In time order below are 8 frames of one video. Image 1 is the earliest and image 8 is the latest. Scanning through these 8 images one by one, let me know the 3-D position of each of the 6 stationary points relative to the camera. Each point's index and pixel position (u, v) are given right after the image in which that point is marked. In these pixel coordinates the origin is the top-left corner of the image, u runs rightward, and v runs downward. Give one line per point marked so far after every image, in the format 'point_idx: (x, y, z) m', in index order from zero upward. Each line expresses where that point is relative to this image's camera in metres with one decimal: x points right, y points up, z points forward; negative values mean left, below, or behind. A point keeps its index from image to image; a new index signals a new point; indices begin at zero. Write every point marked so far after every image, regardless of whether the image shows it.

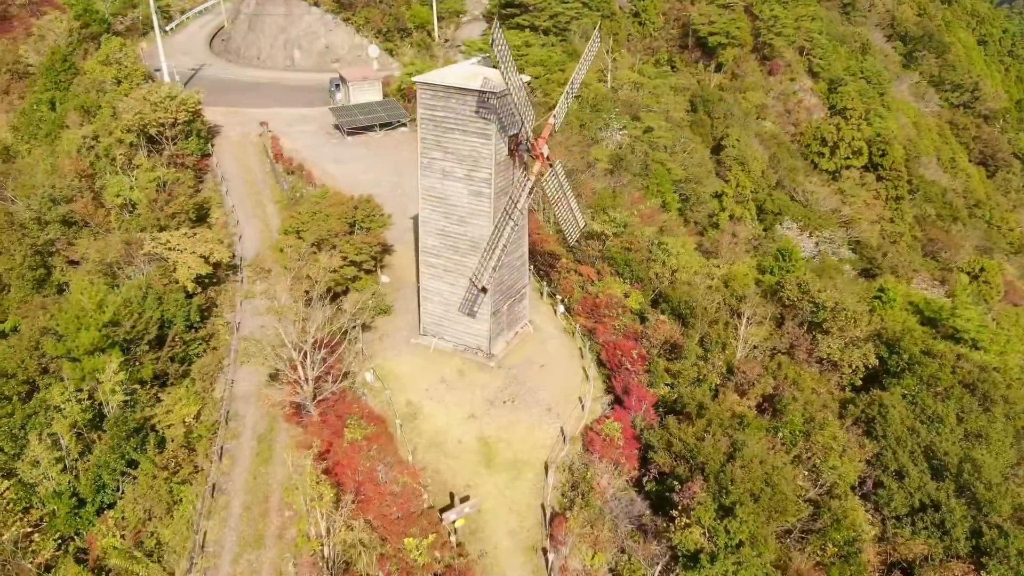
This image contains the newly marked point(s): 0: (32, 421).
0: (-11.1, -3.1, +18.1) m
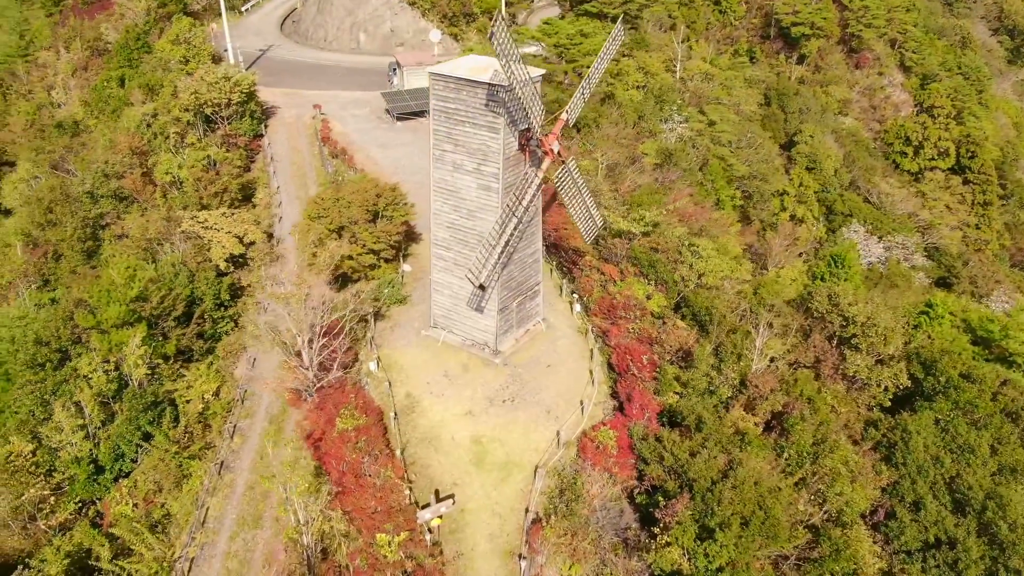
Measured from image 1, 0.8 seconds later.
0: (-10.9, -2.4, +18.9) m
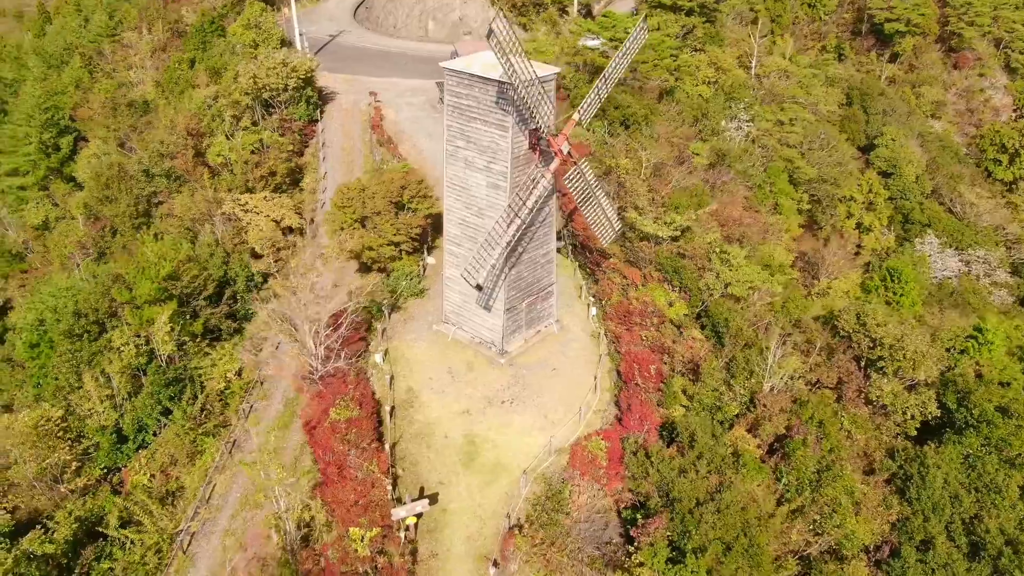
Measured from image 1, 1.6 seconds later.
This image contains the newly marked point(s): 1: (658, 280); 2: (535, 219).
0: (-10.6, -1.8, +19.8) m
1: (+3.7, +0.2, +19.4) m
2: (+0.4, +1.4, +16.0) m
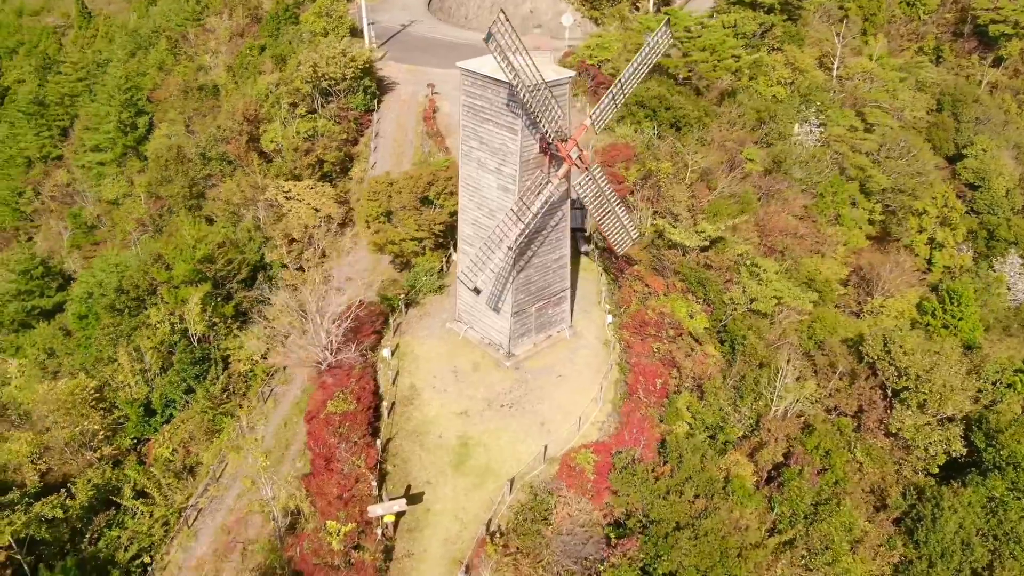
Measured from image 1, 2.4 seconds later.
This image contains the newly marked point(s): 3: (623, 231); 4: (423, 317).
0: (-10.1, -1.2, +20.8) m
1: (+4.1, -0.1, +18.9) m
2: (+0.6, +1.3, +15.8) m
3: (+2.3, +1.3, +16.7) m
4: (-2.1, -0.7, +18.7) m
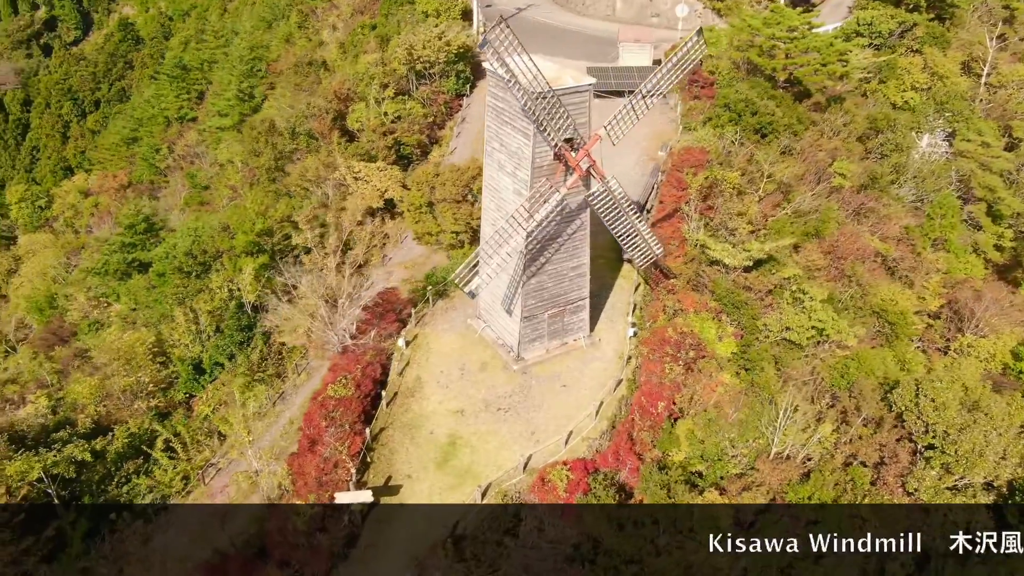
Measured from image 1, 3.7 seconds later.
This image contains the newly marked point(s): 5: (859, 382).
0: (-9.1, -0.2, +22.3) m
1: (+4.7, -0.5, +18.0) m
2: (+0.9, +1.1, +15.6) m
3: (+2.7, +0.9, +16.1) m
4: (-1.5, -0.5, +18.9) m
5: (+7.4, -1.9, +16.4) m
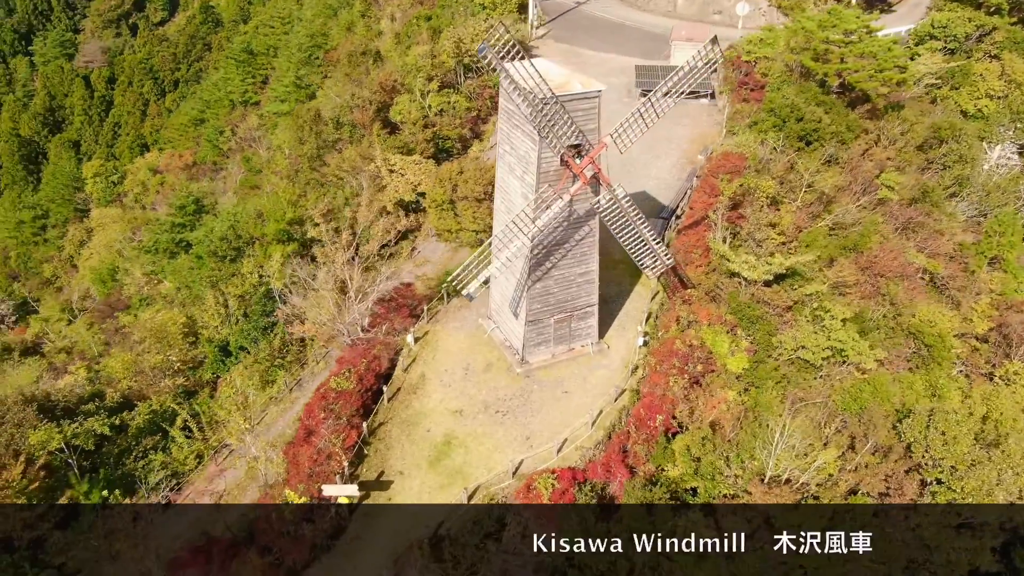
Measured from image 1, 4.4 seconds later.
0: (-8.4, +0.3, +23.0) m
1: (+4.9, -0.8, +17.6) m
2: (+1.0, +1.0, +15.4) m
3: (+2.8, +0.7, +15.9) m
4: (-1.2, -0.5, +19.0) m
5: (+7.4, -2.4, +15.8) m
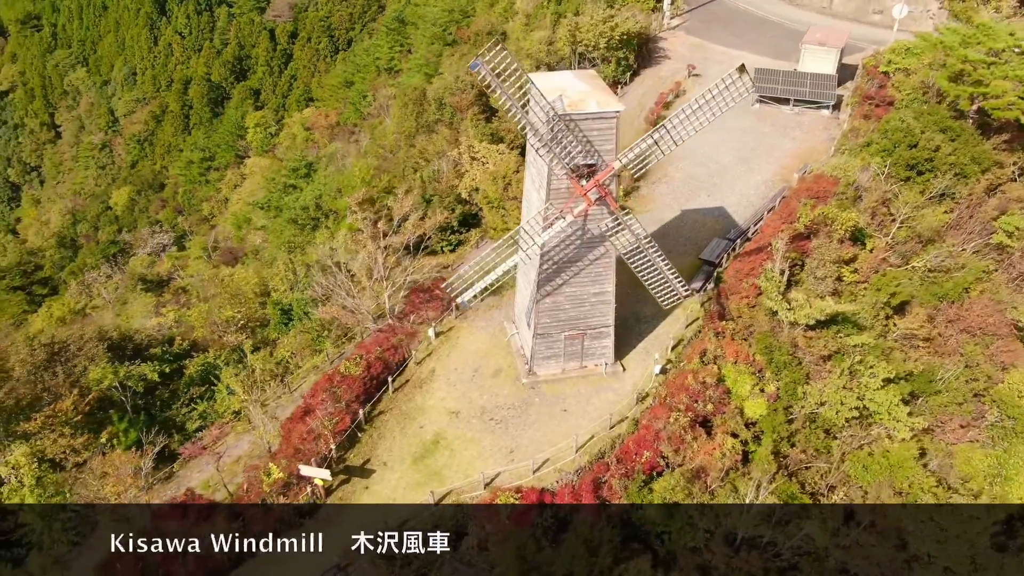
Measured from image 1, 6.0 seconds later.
0: (-6.6, +1.3, +24.4) m
1: (+5.2, -1.7, +16.6) m
2: (+1.2, +0.6, +15.1) m
3: (+3.0, +0.1, +15.2) m
4: (-0.5, -0.5, +19.1) m
5: (+7.1, -3.6, +14.4) m
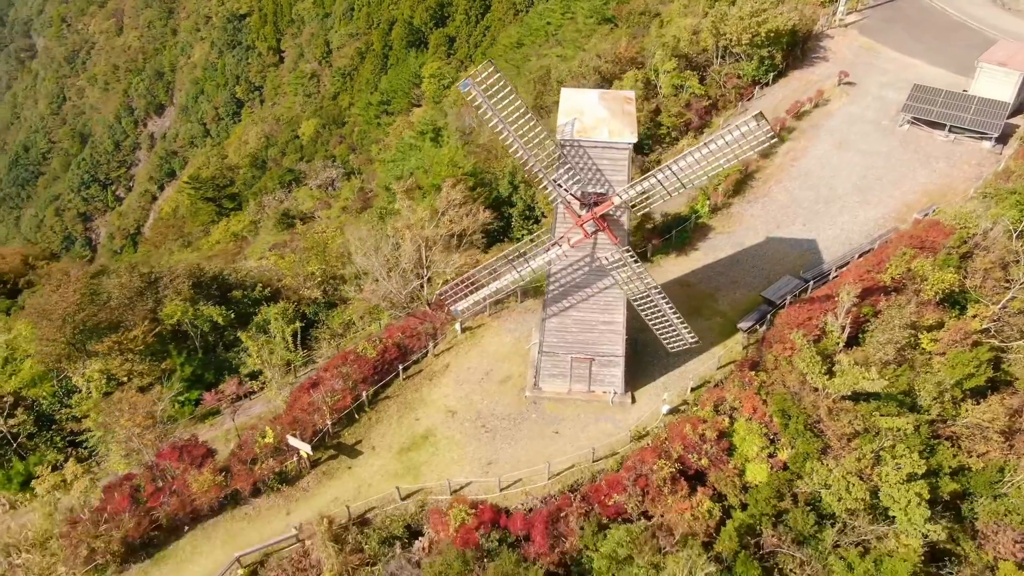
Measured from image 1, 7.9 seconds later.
0: (-4.0, +2.4, +25.3) m
1: (+5.1, -2.7, +15.3) m
2: (+1.3, +0.1, +14.6) m
3: (+2.9, -0.7, +14.3) m
4: (+0.4, -0.6, +18.9) m
5: (+6.1, -5.0, +12.9) m
